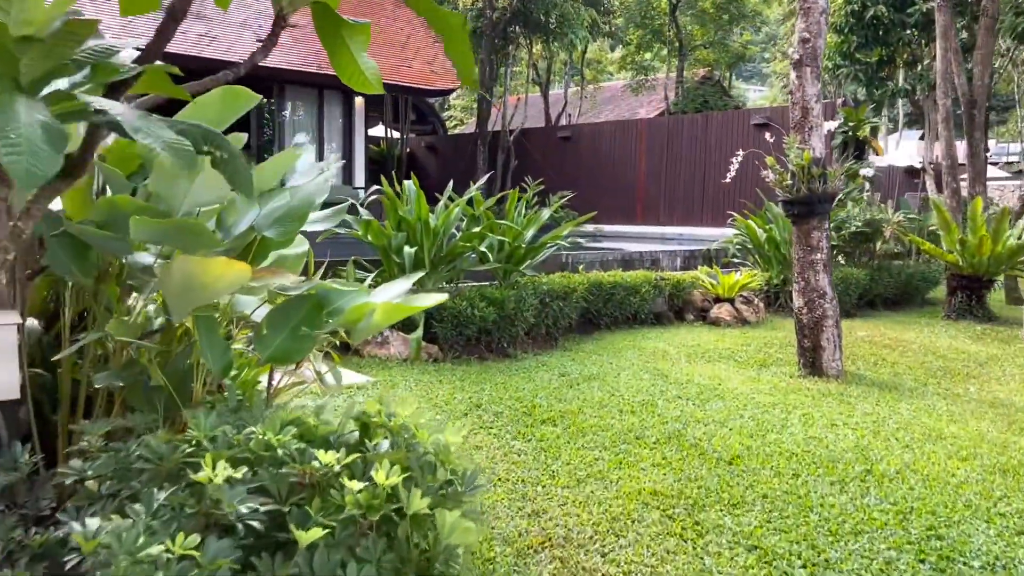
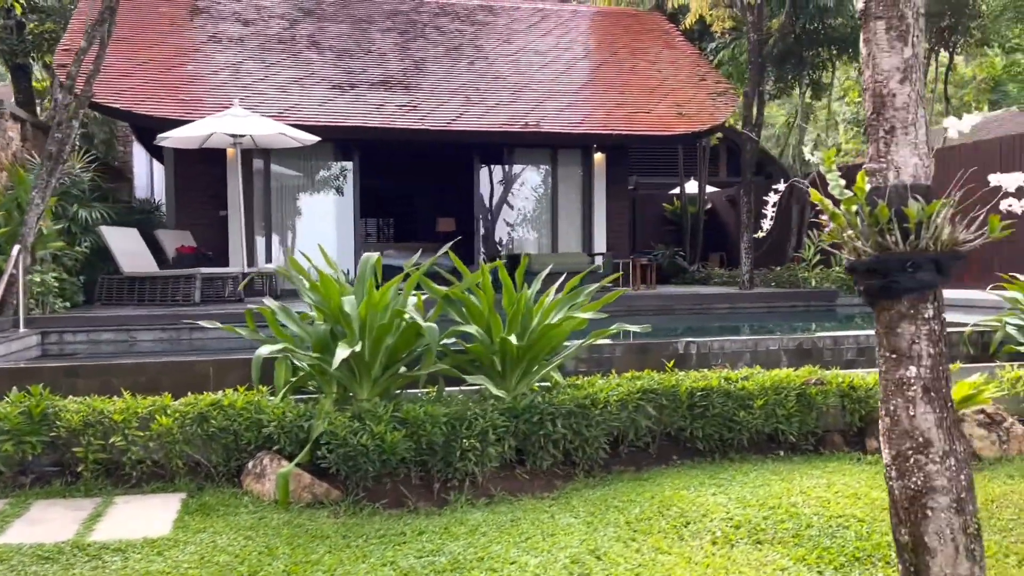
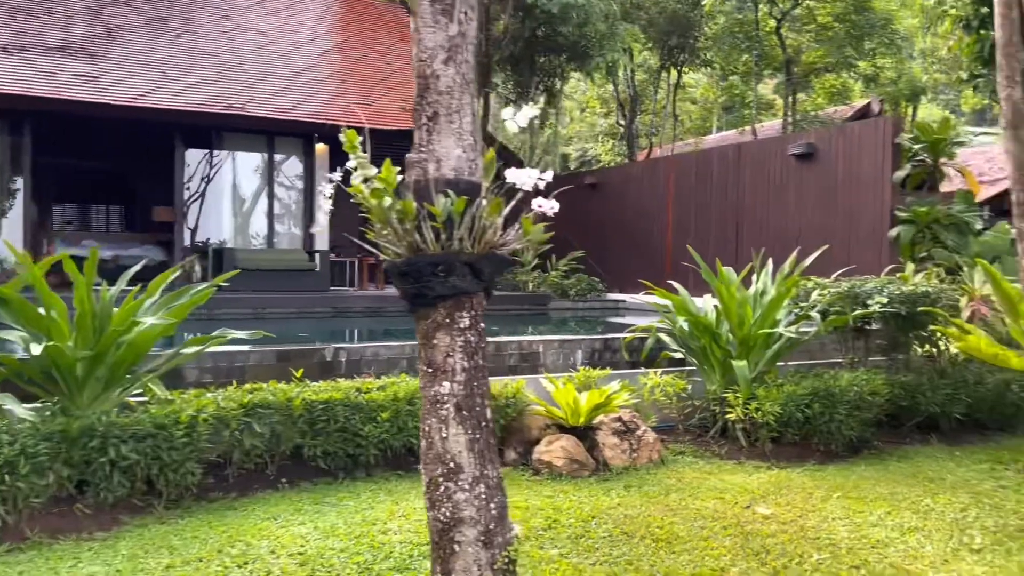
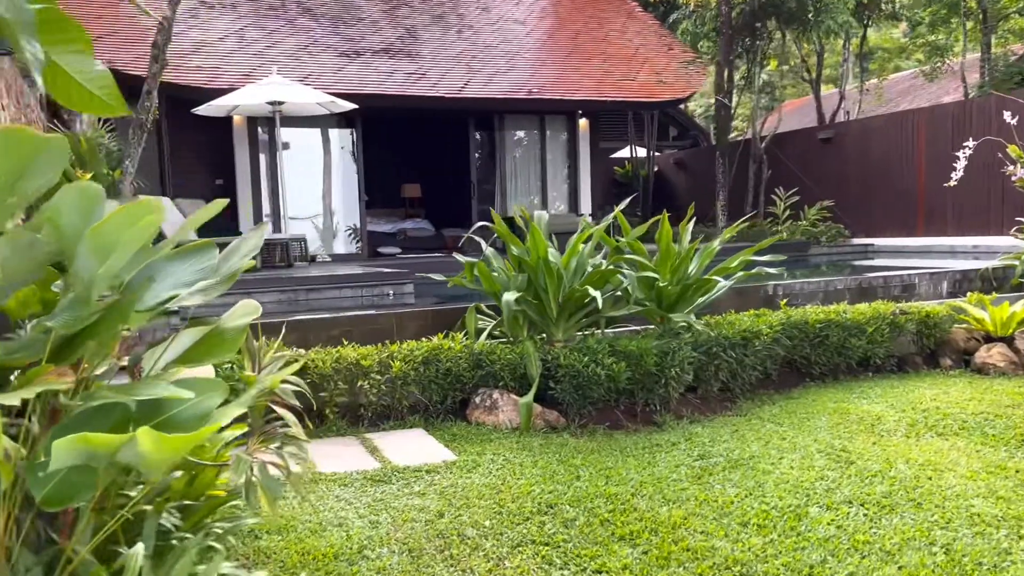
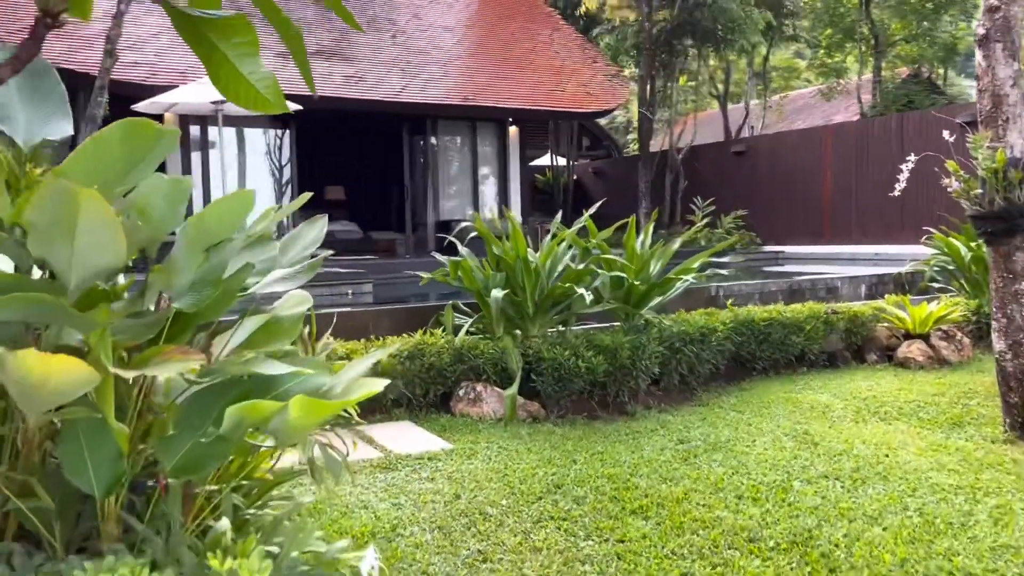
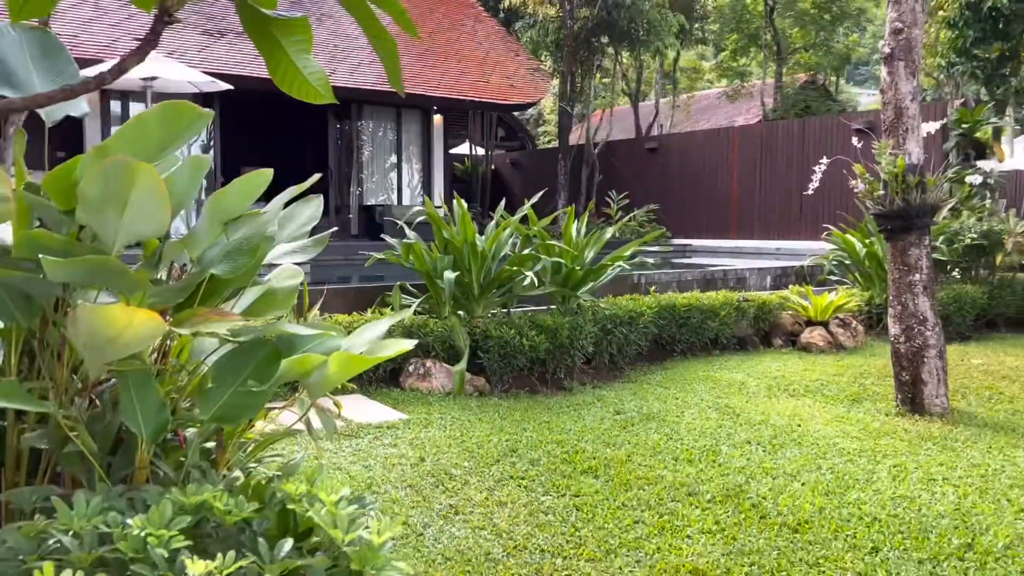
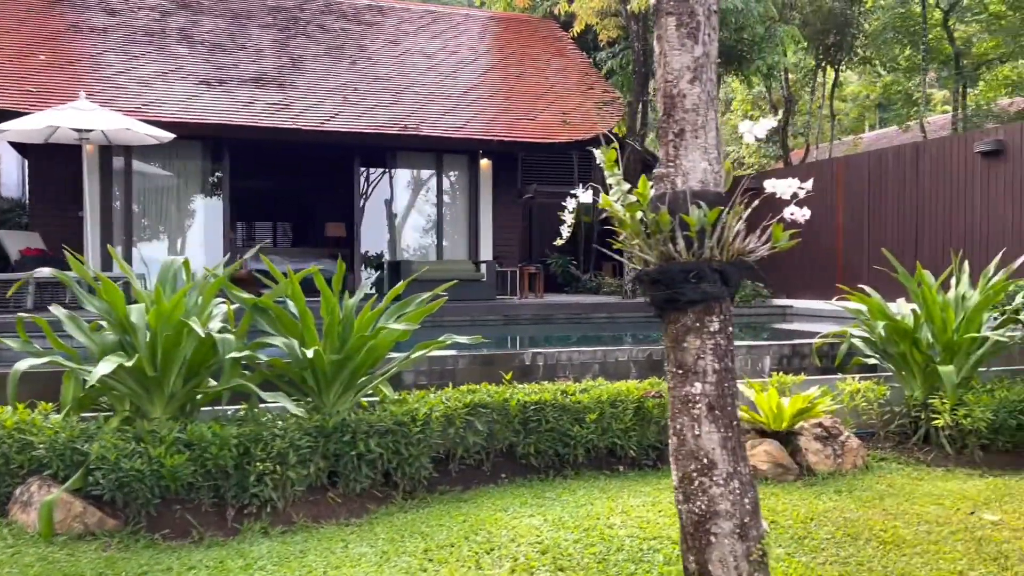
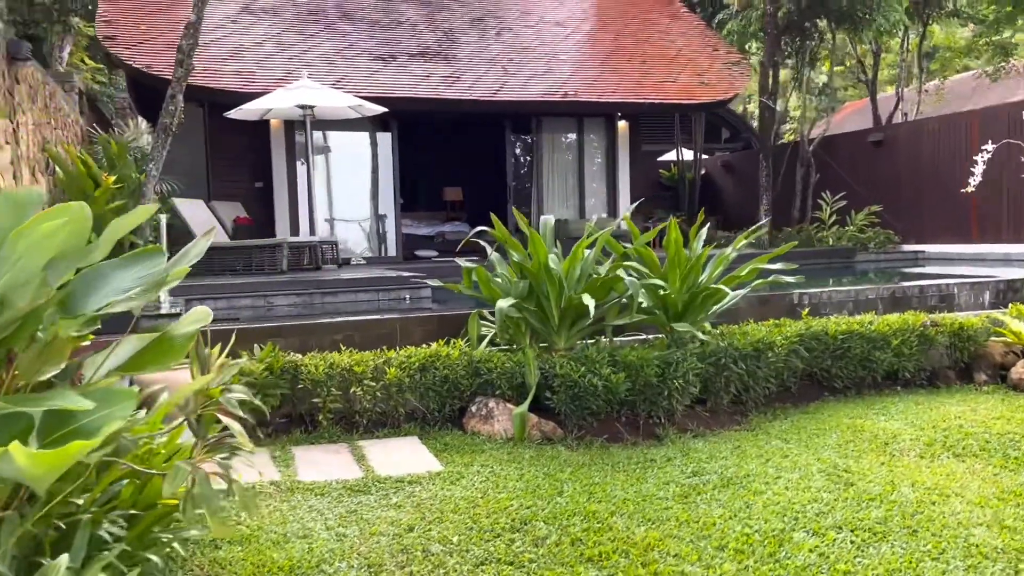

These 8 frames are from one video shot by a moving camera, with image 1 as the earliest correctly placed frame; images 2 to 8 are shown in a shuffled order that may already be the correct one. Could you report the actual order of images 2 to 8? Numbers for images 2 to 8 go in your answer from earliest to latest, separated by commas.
6, 5, 4, 8, 2, 7, 3
